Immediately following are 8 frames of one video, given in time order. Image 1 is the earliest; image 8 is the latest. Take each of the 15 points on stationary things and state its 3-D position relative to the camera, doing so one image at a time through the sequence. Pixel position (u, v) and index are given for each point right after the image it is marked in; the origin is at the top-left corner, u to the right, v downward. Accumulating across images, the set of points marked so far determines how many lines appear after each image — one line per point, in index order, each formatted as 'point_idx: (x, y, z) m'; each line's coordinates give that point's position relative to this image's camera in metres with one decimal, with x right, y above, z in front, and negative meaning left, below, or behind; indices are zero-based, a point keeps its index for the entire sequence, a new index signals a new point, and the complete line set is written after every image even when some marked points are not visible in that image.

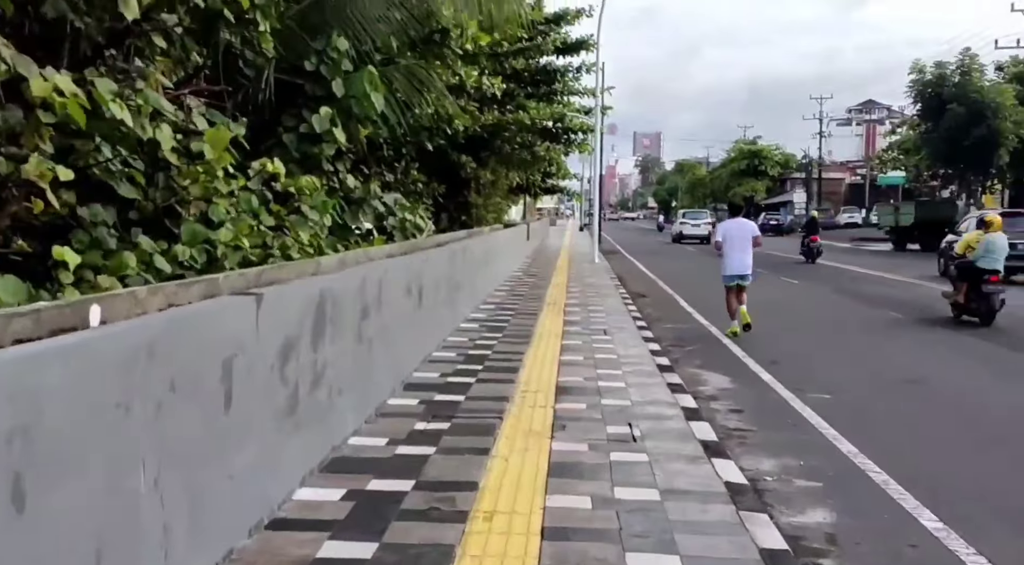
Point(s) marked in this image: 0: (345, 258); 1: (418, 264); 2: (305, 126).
0: (-1.4, +0.2, +7.2) m
1: (-0.8, +0.2, +7.4) m
2: (-2.3, +1.8, +9.9) m
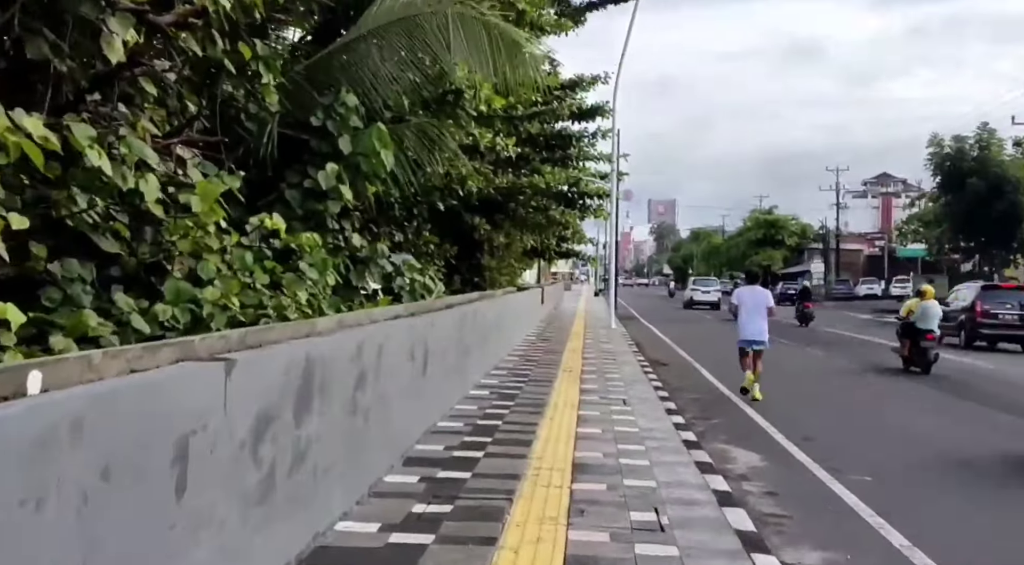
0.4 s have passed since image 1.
0: (-1.3, -0.3, +6.7) m
1: (-0.7, -0.3, +6.9) m
2: (-2.2, +1.1, +9.5) m
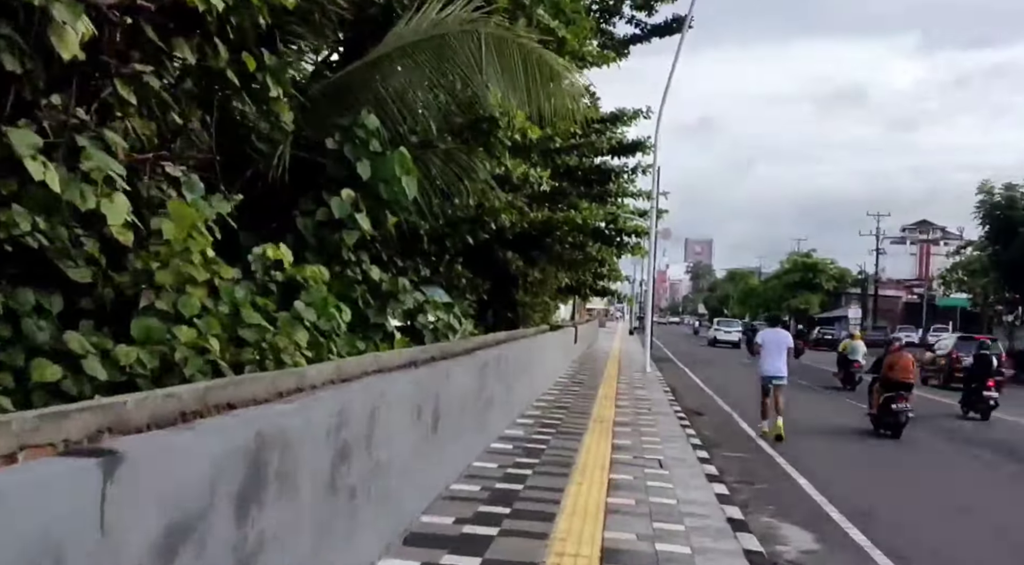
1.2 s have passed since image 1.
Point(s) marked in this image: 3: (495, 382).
0: (-1.1, -0.6, +5.8) m
1: (-0.5, -0.6, +6.0) m
2: (-1.8, +0.7, +8.7) m
3: (-0.2, -1.0, +8.6) m
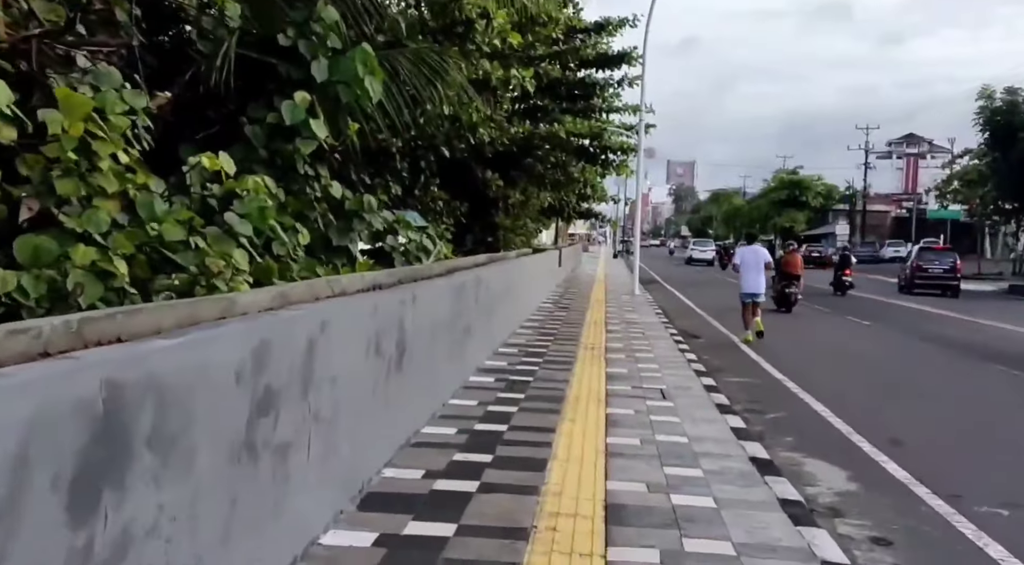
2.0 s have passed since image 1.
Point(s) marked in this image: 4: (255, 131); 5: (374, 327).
0: (-1.2, -0.1, +4.8) m
1: (-0.6, -0.1, +5.0) m
2: (-2.1, +1.4, +7.6) m
3: (-0.3, -0.2, +7.6) m
4: (-2.2, +1.3, +7.6) m
5: (-0.7, -0.2, +4.3) m
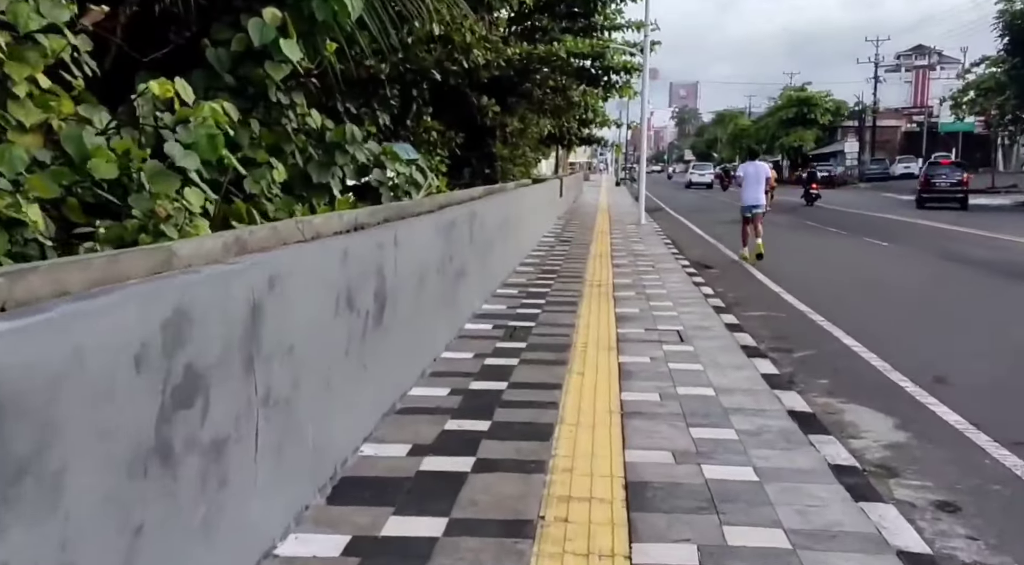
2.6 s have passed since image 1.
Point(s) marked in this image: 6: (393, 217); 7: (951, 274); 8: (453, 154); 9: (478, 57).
0: (-1.2, +0.2, +4.1) m
1: (-0.6, +0.2, +4.3) m
2: (-2.1, +1.9, +6.7) m
3: (-0.4, +0.3, +6.9) m
4: (-2.2, +1.7, +6.7) m
5: (-0.7, 0.0, +3.6) m
6: (-0.9, +0.5, +6.9) m
7: (+6.5, +0.1, +13.1) m
8: (-1.2, +2.7, +18.9) m
9: (-0.5, +3.5, +14.0) m
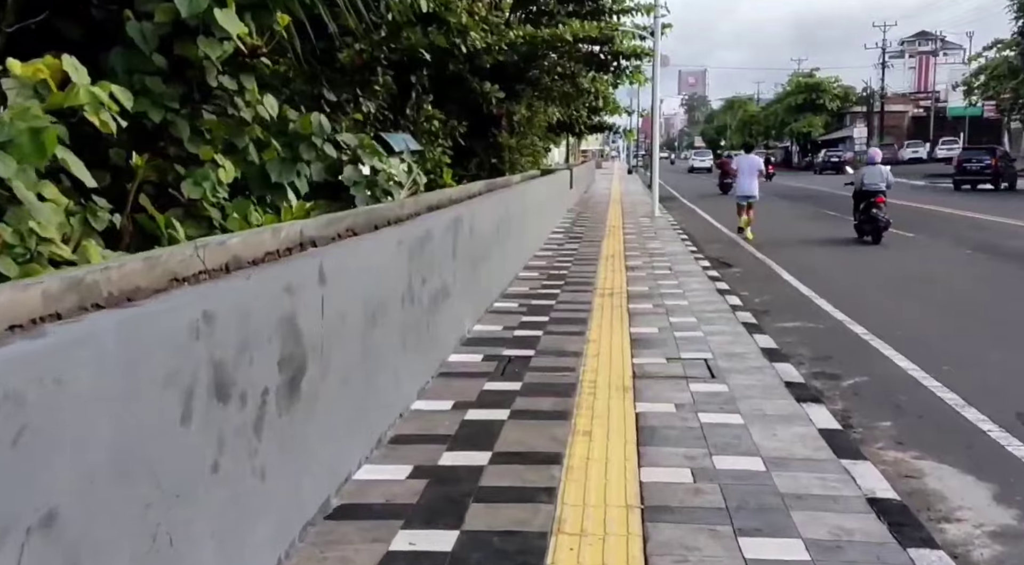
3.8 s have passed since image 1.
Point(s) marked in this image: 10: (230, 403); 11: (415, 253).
0: (-1.3, 0.0, +2.9) m
1: (-0.7, 0.0, +3.1) m
2: (-2.2, +1.7, +5.5) m
3: (-0.4, +0.1, +5.7) m
4: (-2.3, +1.6, +5.5) m
5: (-0.8, -0.2, +2.4) m
6: (-1.0, +0.4, +5.7) m
7: (+6.5, +0.1, +11.8) m
8: (-1.2, +2.7, +17.6) m
9: (-0.5, +3.5, +12.7) m
10: (-0.7, -0.3, +2.4) m
11: (-0.5, +0.2, +4.7) m
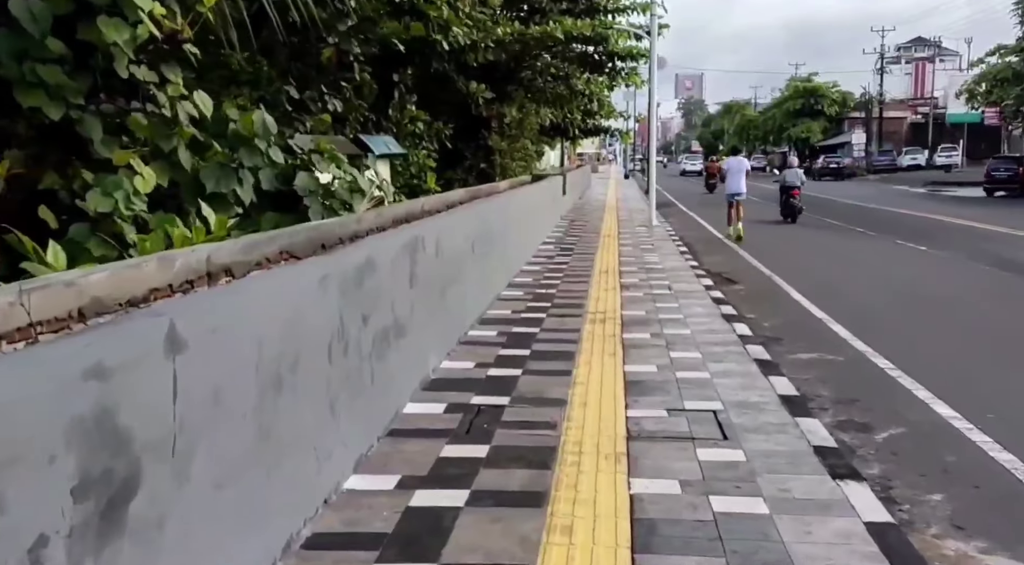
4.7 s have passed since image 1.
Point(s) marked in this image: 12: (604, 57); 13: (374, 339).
0: (-1.5, -0.2, +1.9) m
1: (-0.9, -0.1, +2.1) m
2: (-2.3, +1.5, +4.6) m
3: (-0.6, -0.1, +4.7) m
4: (-2.5, +1.4, +4.6) m
5: (-0.9, -0.3, +1.5) m
6: (-1.1, +0.2, +4.7) m
7: (+6.3, -0.1, +10.9) m
8: (-1.4, +2.5, +16.7) m
9: (-0.7, +3.3, +11.8) m
10: (-0.9, -0.5, +1.4) m
11: (-0.7, 0.0, +3.7) m
12: (+1.8, +4.4, +17.1) m
13: (-0.6, -0.3, +4.1) m
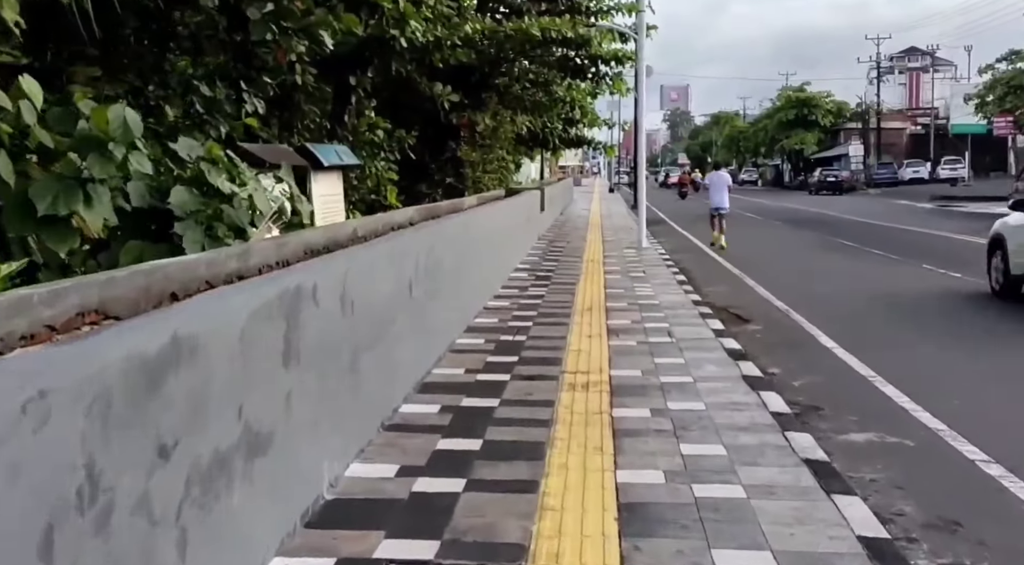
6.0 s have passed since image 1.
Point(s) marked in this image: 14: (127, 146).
0: (-1.7, -0.4, +0.1) m
1: (-1.1, -0.4, +0.3) m
2: (-2.6, +1.2, +2.8) m
3: (-0.8, -0.3, +2.9) m
4: (-2.7, +1.1, +2.8) m
5: (-1.1, -0.6, -0.3) m
6: (-1.4, -0.1, +2.9) m
7: (+6.0, -0.5, +9.2) m
8: (-1.8, +2.0, +14.9) m
9: (-1.1, +2.9, +10.0) m
10: (-1.1, -0.7, -0.4) m
11: (-0.9, -0.3, +1.9) m
12: (+1.3, +3.9, +15.4) m
13: (-0.9, -0.5, +2.3) m
14: (-1.9, +0.6, +4.1) m
